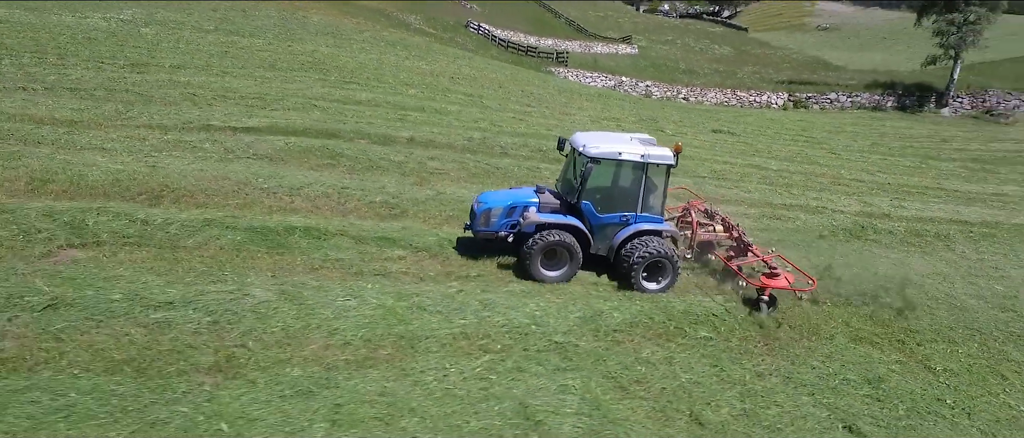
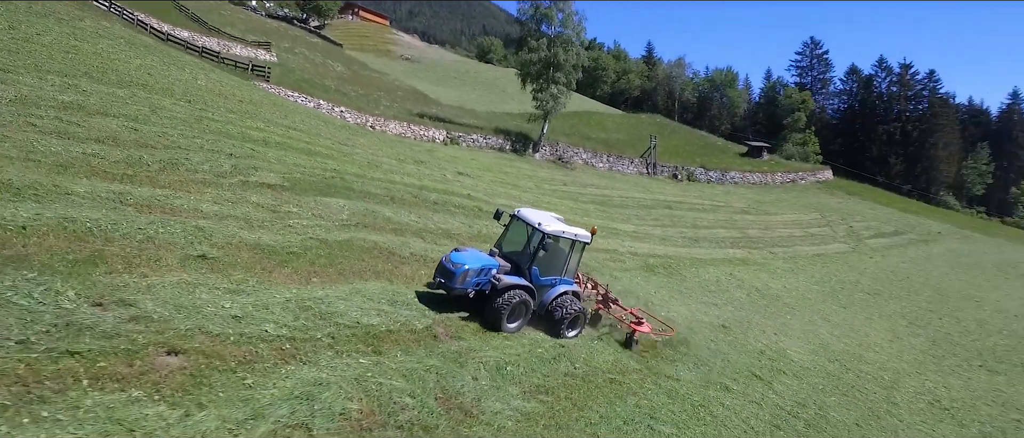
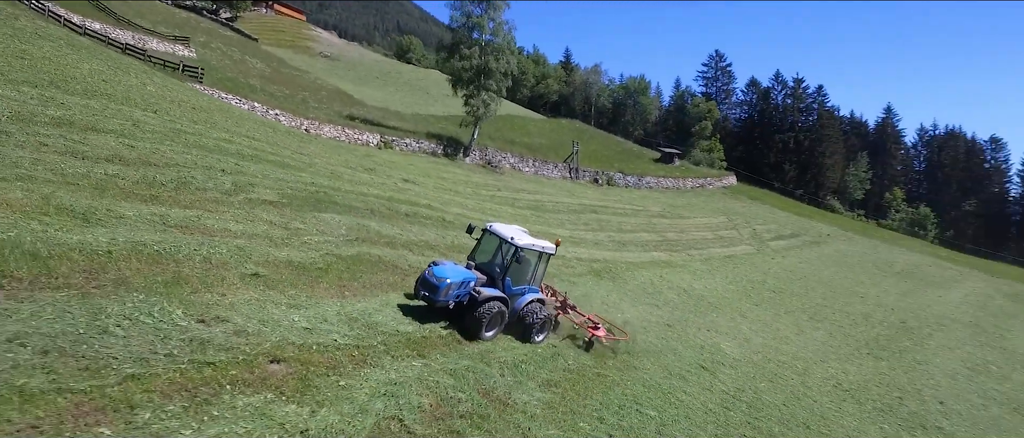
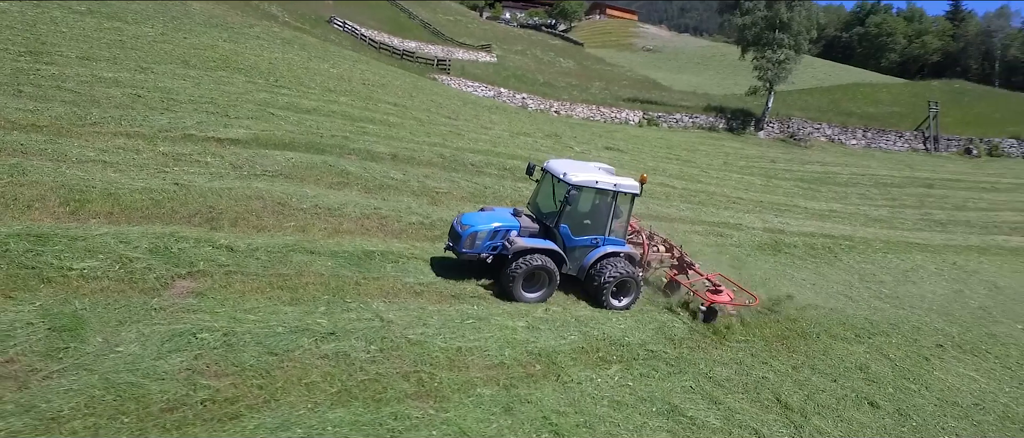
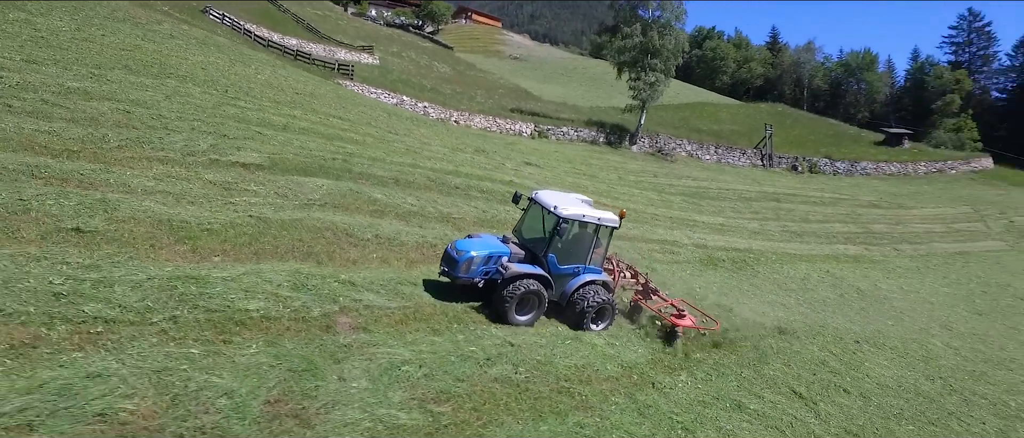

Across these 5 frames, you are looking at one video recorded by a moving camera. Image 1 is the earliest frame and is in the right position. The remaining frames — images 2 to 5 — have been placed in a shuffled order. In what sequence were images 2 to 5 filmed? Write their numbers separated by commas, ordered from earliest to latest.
4, 5, 2, 3
